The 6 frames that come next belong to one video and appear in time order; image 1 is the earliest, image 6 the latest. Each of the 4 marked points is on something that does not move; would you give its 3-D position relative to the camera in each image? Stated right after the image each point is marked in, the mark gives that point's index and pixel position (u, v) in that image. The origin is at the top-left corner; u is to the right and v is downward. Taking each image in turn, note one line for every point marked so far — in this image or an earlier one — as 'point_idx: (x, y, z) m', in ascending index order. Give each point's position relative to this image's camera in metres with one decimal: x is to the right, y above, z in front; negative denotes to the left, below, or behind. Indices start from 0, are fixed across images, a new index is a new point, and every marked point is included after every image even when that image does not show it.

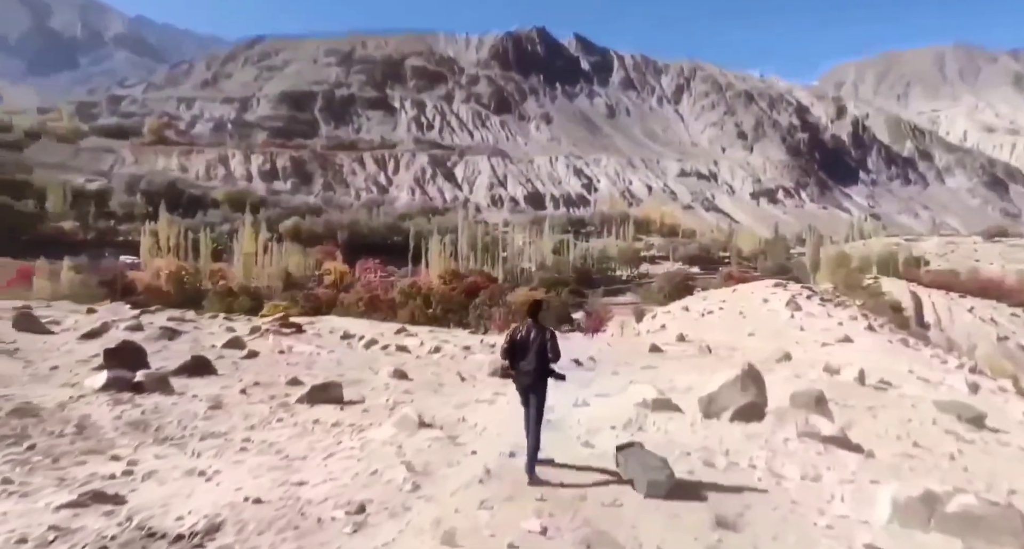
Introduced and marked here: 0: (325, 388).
0: (-0.9, -0.6, +3.2) m
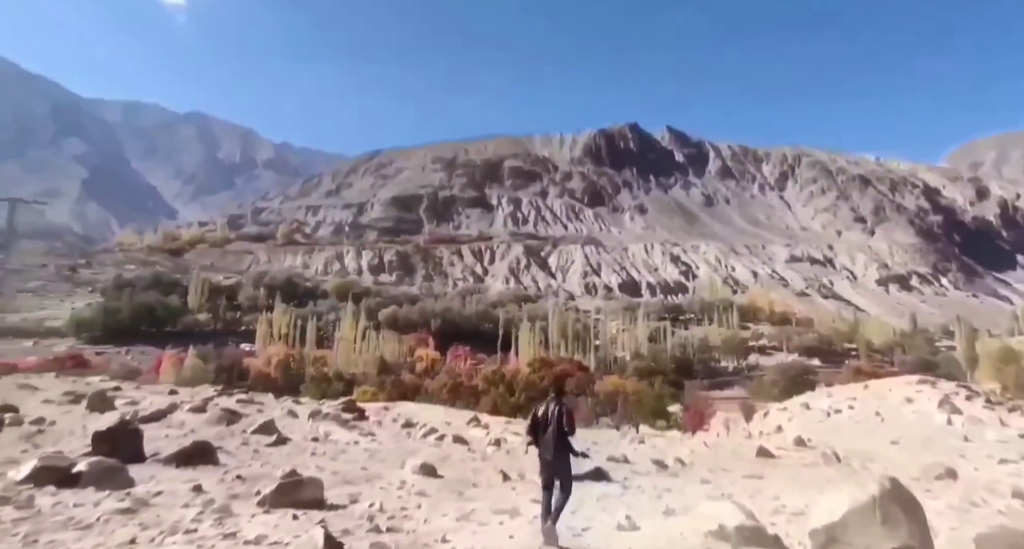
0: (-0.8, -0.8, +2.4) m
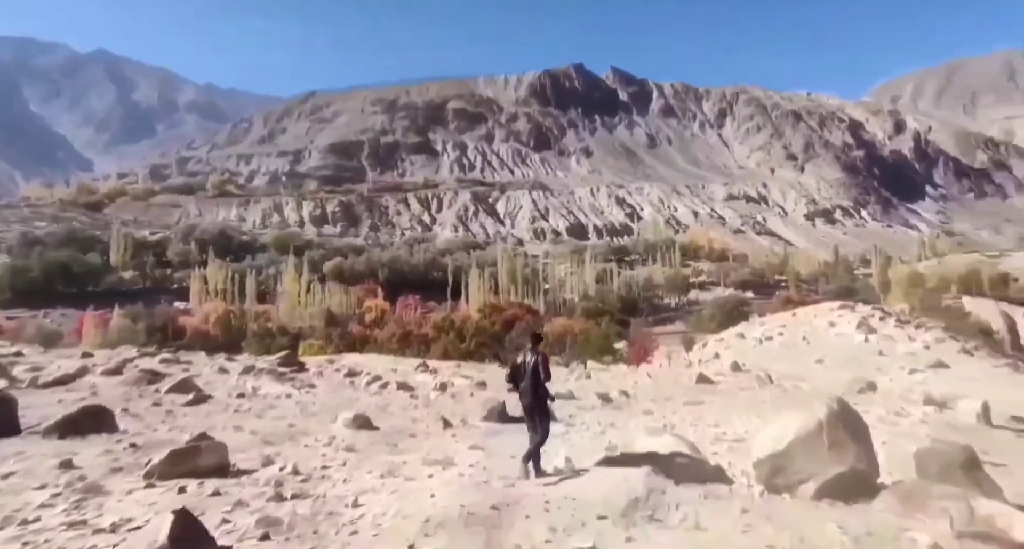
0: (-1.0, -0.6, +2.4) m
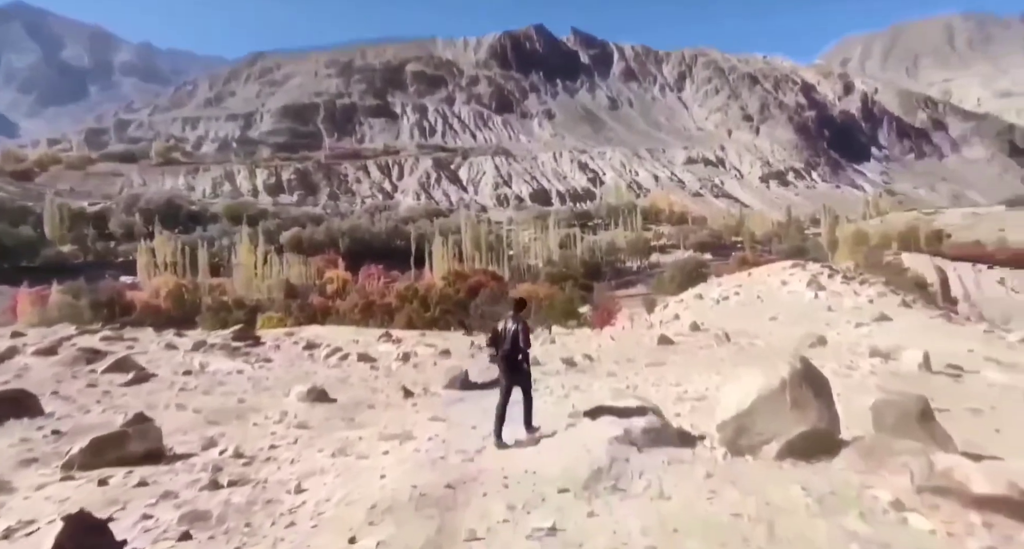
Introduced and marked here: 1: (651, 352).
0: (-0.9, -0.6, +2.8) m
1: (+1.2, -0.6, +5.2) m
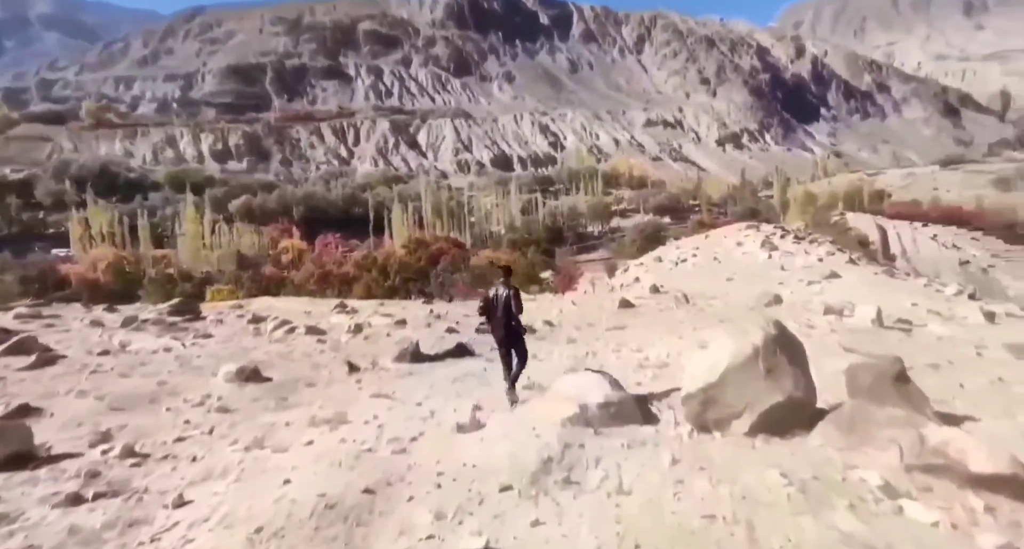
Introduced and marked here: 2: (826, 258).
0: (-0.9, -0.5, +2.9) m
1: (+1.0, -0.3, +5.5) m
2: (+2.9, +0.1, +5.9) m
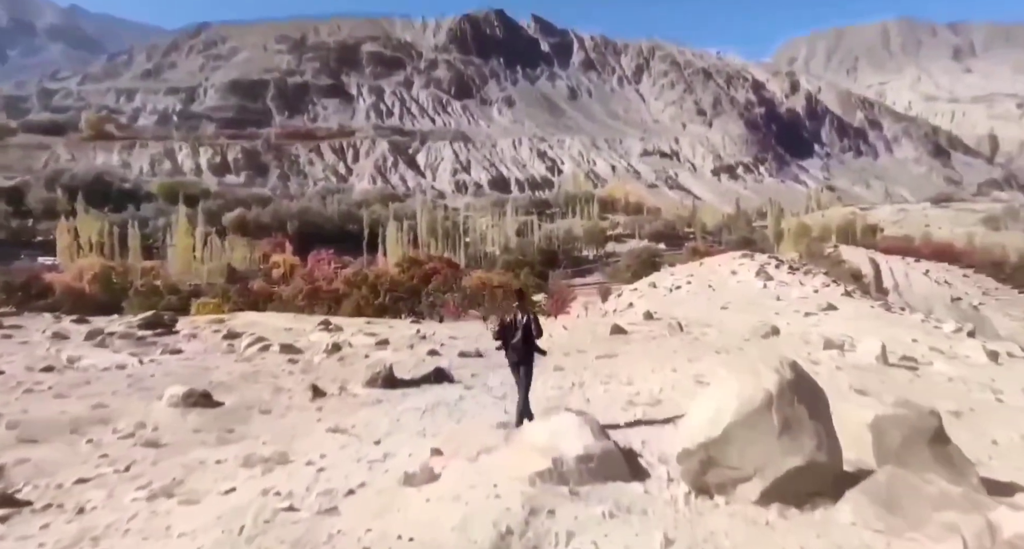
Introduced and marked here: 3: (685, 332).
0: (-0.9, -0.5, +2.9) m
1: (+0.9, -0.5, +5.5) m
2: (+2.9, -0.1, +6.0) m
3: (+1.6, -0.5, +5.5) m
